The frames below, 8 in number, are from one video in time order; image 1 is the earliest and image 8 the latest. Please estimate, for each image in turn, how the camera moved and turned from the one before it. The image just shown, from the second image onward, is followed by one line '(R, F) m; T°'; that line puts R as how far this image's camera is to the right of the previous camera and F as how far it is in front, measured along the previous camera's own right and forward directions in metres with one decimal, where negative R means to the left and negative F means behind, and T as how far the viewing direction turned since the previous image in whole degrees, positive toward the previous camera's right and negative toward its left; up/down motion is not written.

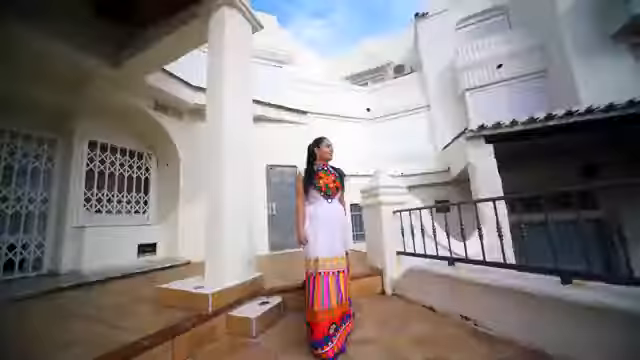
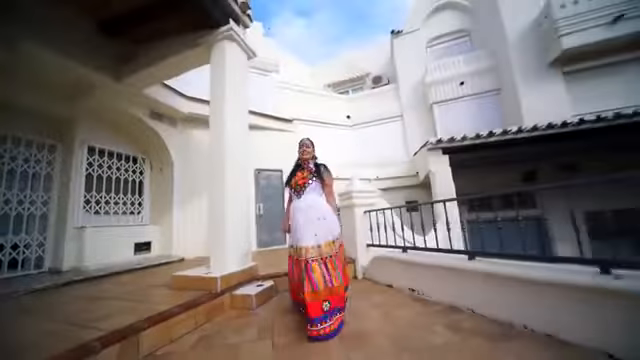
(0.0, -0.7) m; +4°
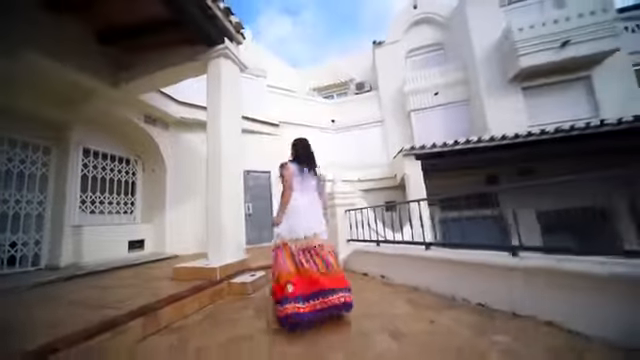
(0.0, -0.5) m; +3°
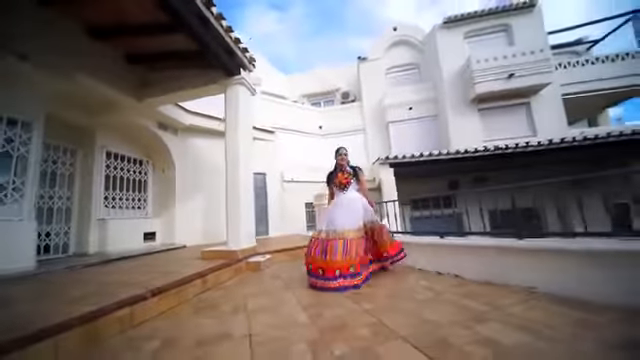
(-0.3, -1.1) m; +4°
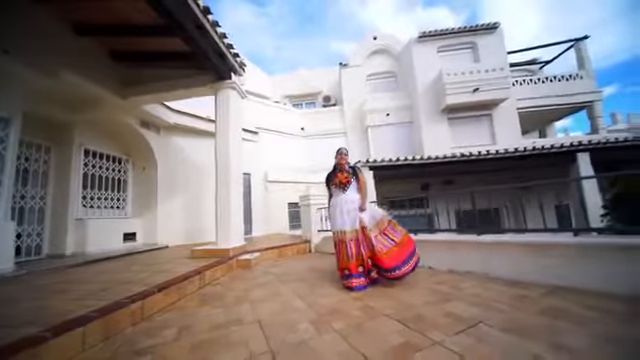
(-0.2, -0.3) m; +6°
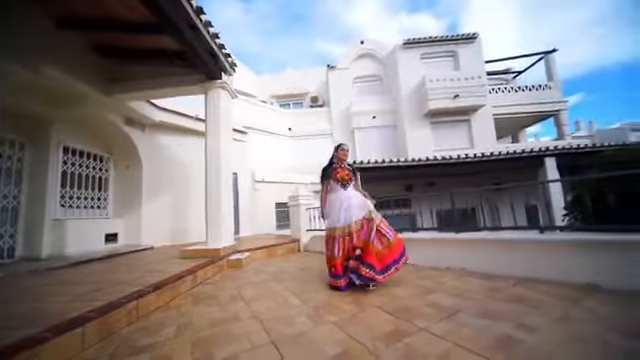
(-0.1, -0.1) m; +4°
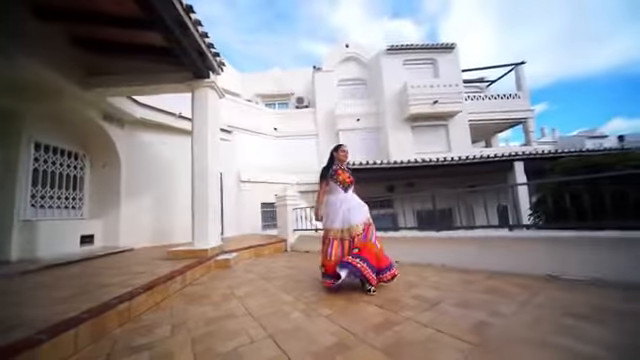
(-0.1, -0.1) m; +4°
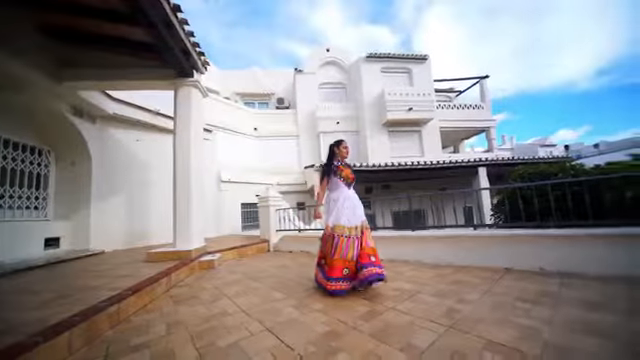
(-0.2, -0.2) m; +6°
